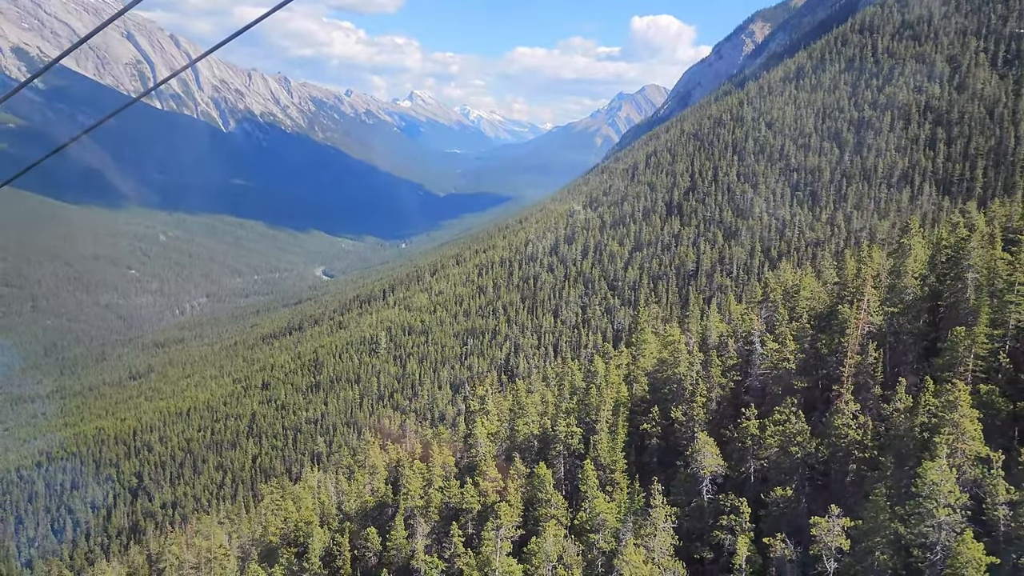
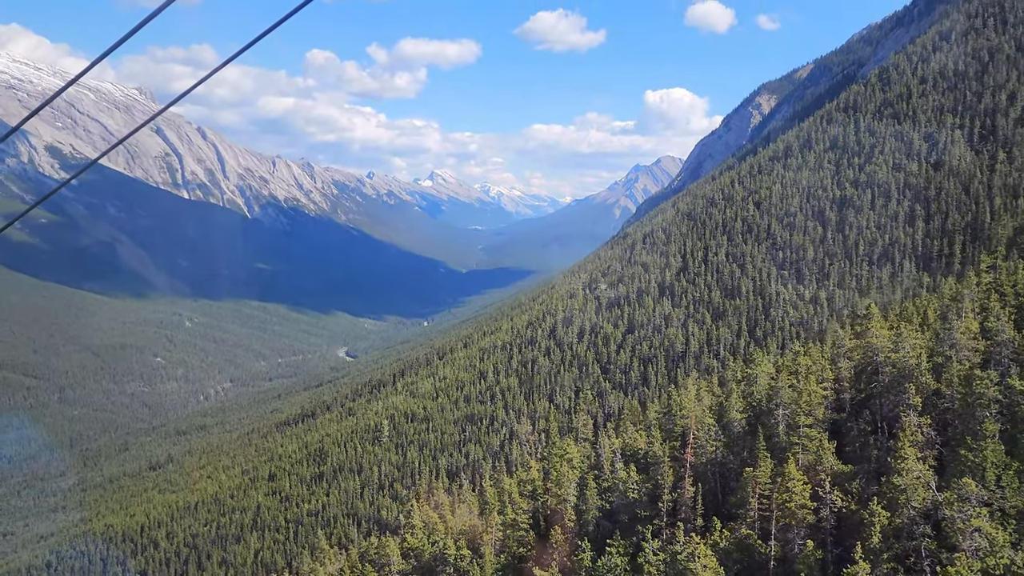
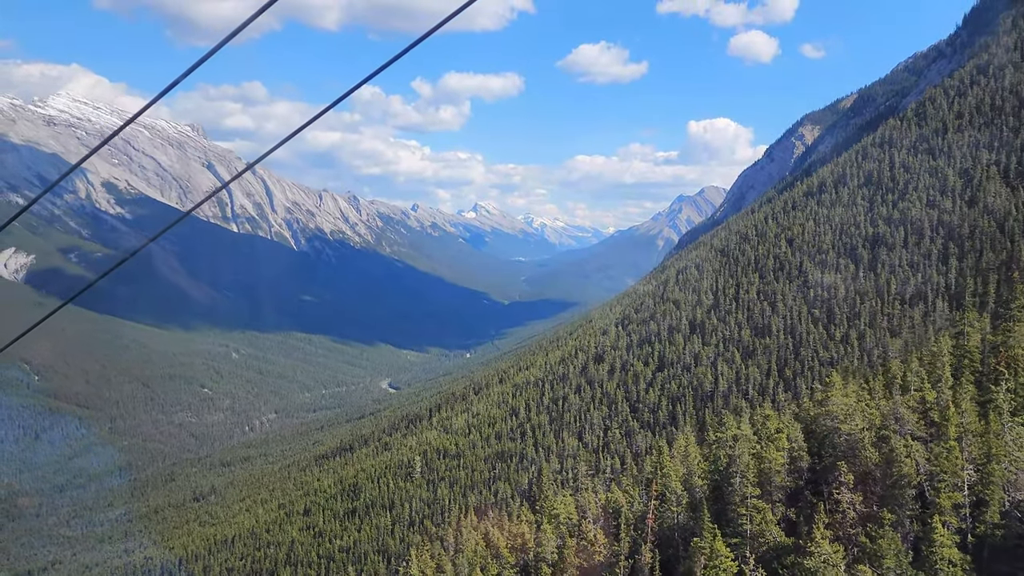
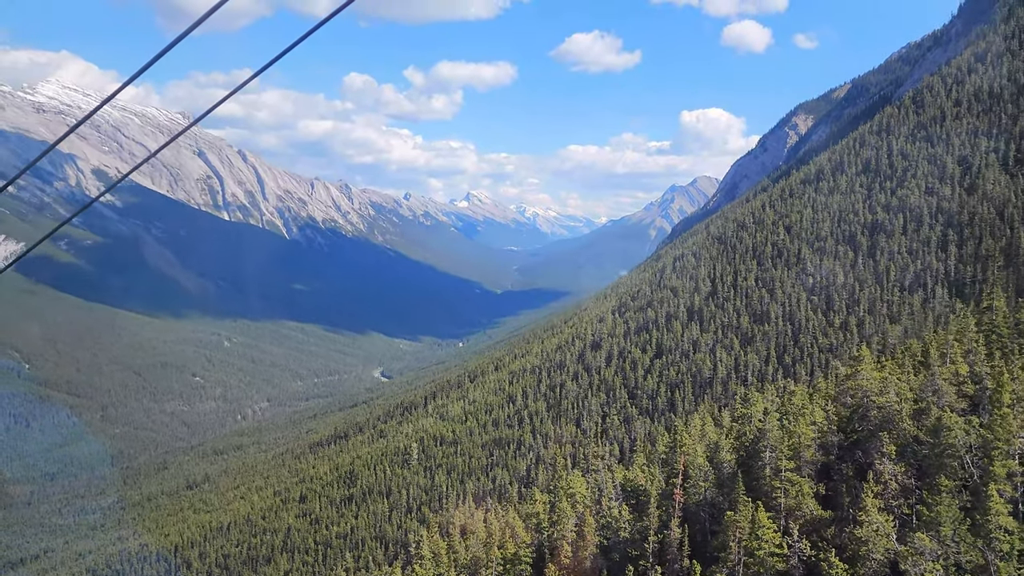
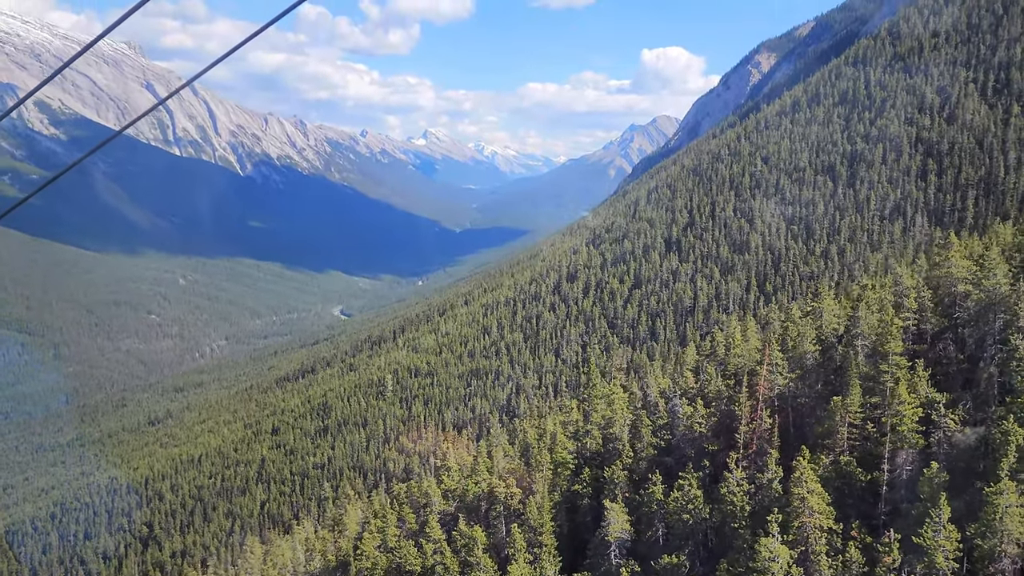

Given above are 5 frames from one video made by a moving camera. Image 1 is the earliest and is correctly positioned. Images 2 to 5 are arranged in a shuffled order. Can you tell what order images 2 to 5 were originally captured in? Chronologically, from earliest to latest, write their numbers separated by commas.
5, 2, 4, 3
